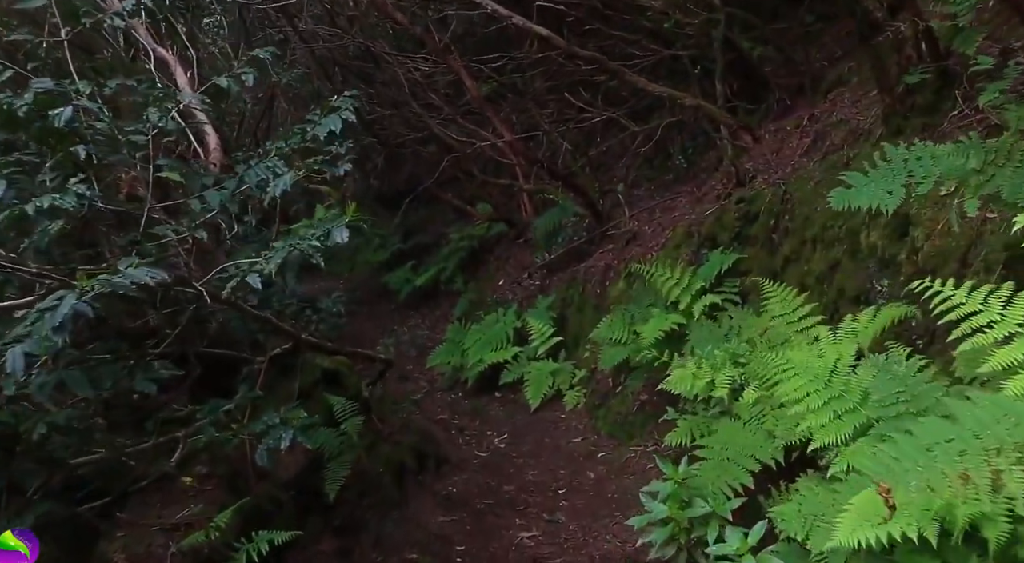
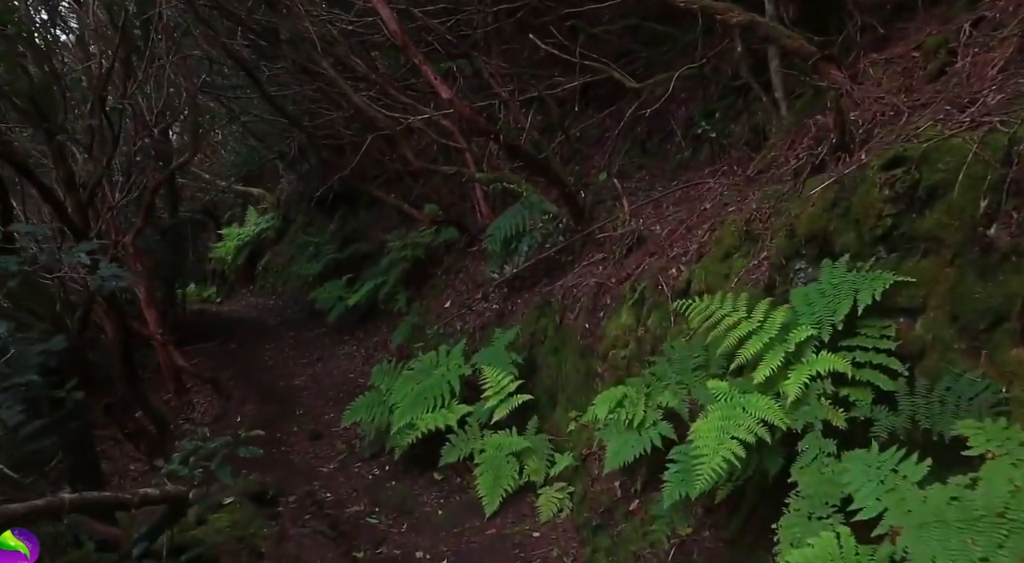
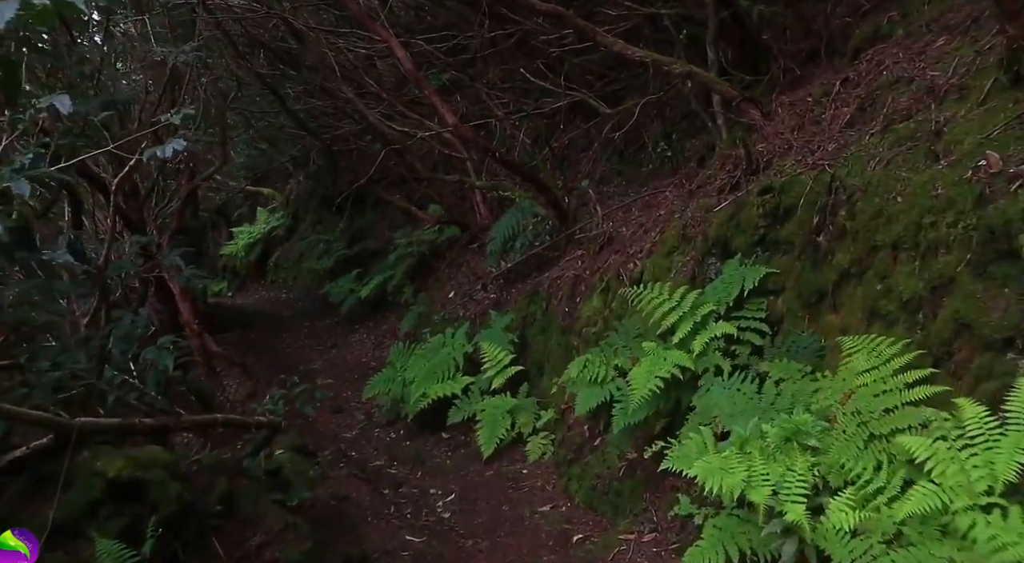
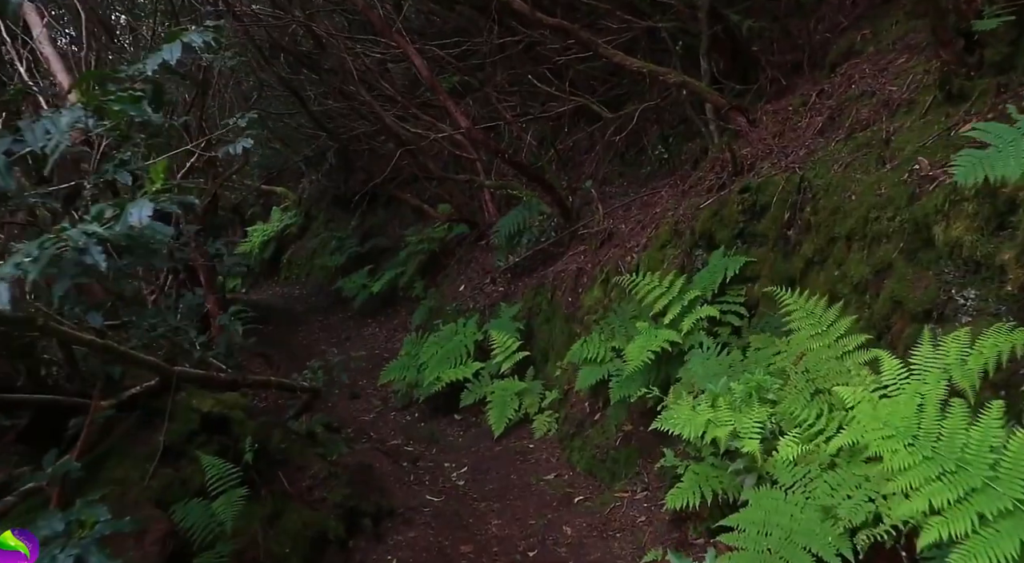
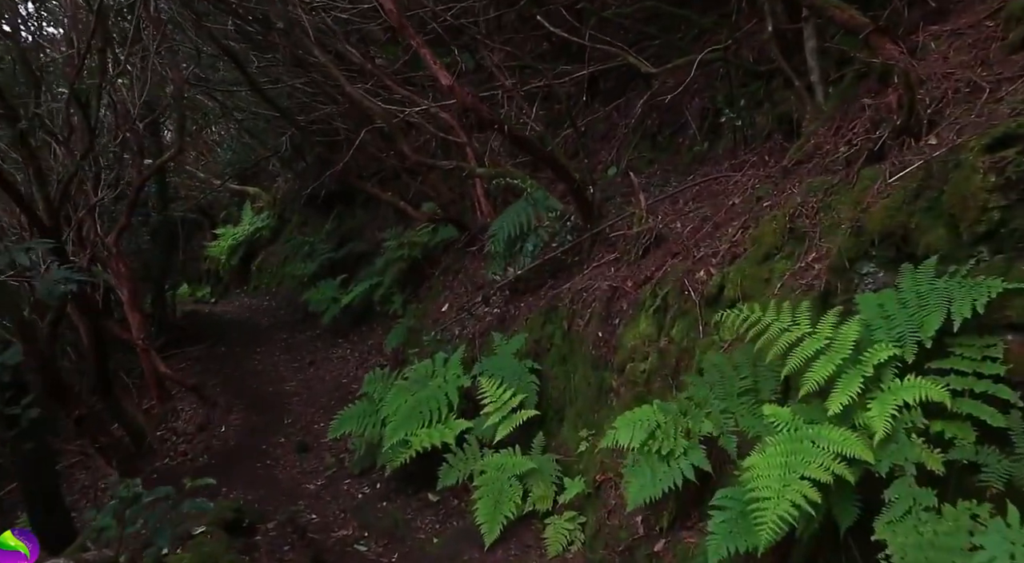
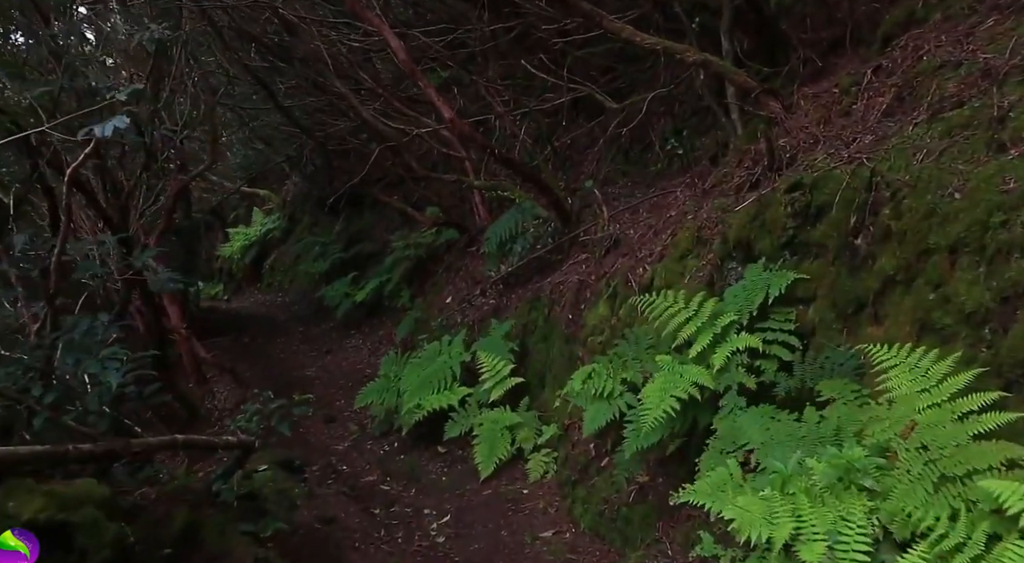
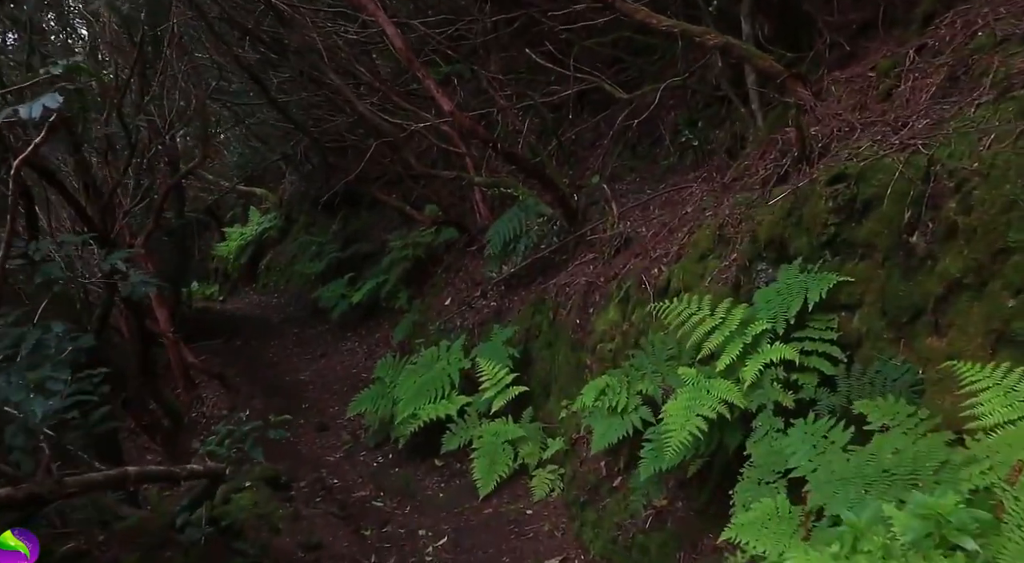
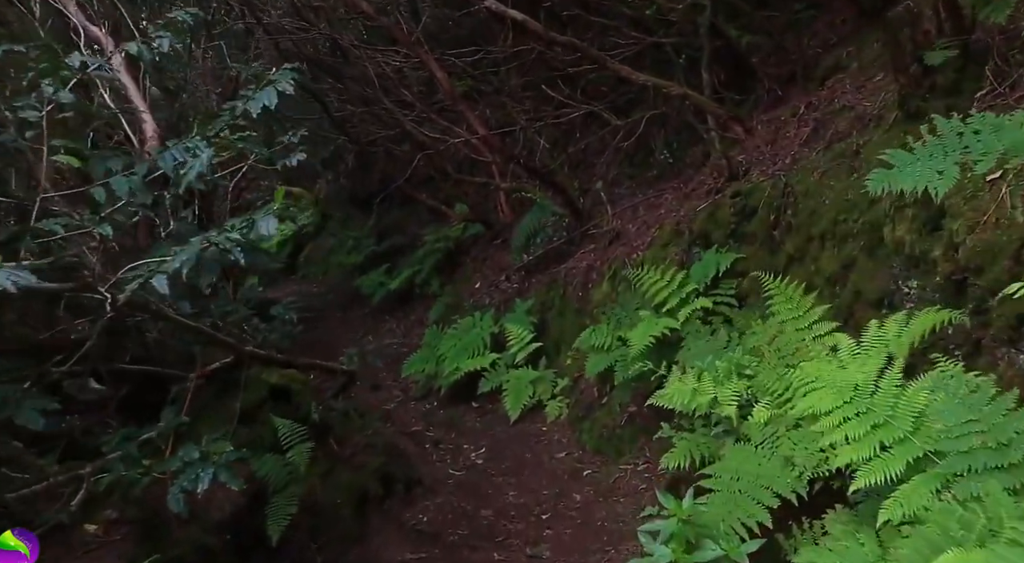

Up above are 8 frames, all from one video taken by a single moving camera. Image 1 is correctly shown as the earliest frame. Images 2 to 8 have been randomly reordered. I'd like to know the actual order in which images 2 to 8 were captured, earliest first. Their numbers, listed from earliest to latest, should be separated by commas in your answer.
8, 4, 3, 6, 7, 2, 5
